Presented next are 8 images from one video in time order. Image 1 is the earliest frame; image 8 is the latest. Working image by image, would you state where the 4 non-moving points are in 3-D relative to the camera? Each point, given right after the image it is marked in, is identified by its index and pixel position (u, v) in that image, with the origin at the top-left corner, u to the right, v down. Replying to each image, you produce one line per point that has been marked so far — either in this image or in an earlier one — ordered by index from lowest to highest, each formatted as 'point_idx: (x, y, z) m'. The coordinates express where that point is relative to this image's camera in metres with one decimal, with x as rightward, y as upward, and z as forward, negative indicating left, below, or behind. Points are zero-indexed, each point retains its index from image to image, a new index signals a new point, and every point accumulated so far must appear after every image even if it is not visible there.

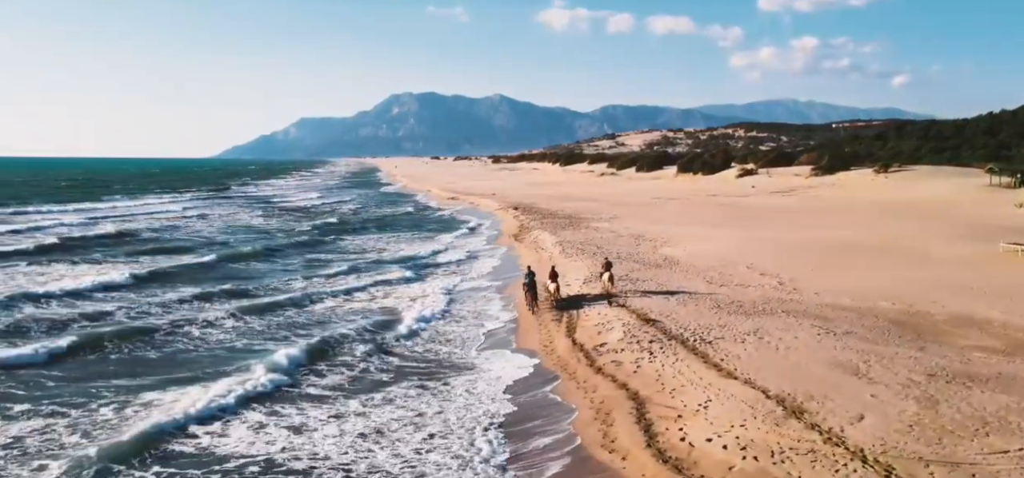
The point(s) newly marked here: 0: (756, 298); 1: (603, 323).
0: (+5.3, -1.3, +17.4) m
1: (+1.6, -1.5, +14.4) m
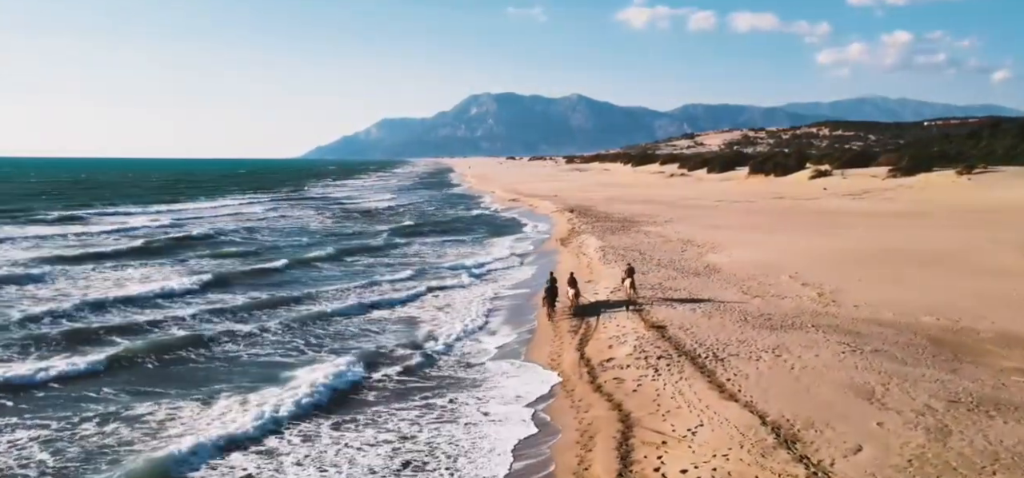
0: (+5.7, -1.5, +16.7) m
1: (+1.8, -1.7, +14.0) m
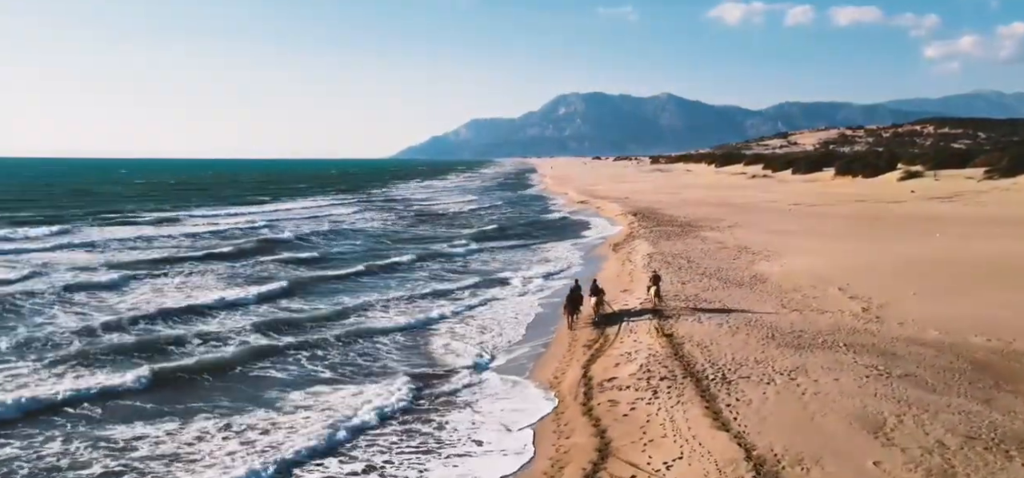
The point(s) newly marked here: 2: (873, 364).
0: (+6.1, -1.7, +15.8) m
1: (+2.0, -1.9, +13.4) m
2: (+5.8, -2.0, +12.9) m
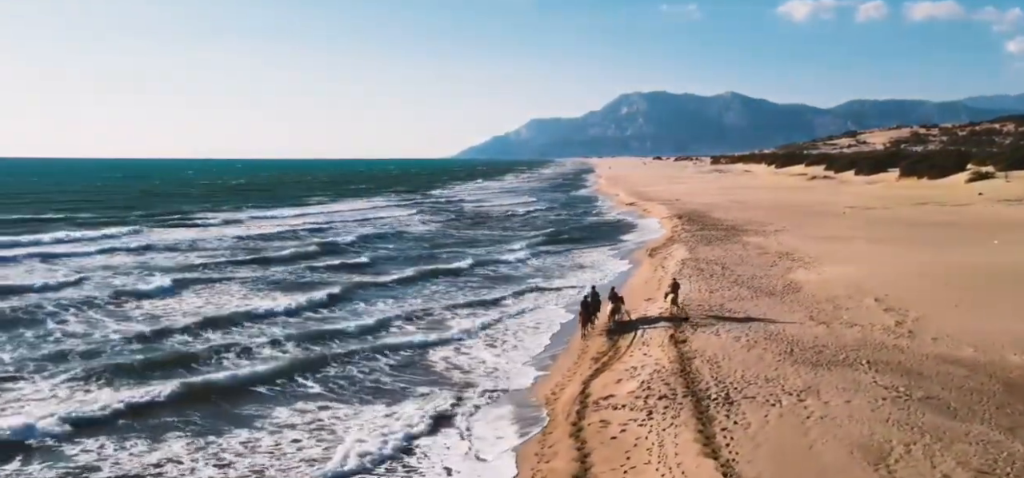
0: (+6.3, -1.9, +15.0) m
1: (+2.0, -2.1, +12.9) m
2: (+5.8, -2.2, +12.1) m
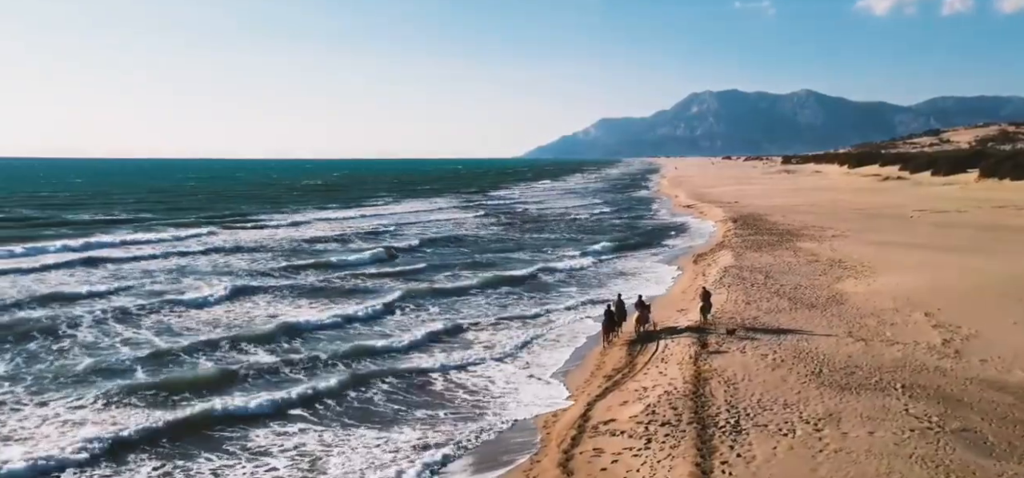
0: (+6.5, -2.2, +14.0) m
1: (+2.0, -2.3, +12.2) m
2: (+5.7, -2.4, +11.1) m
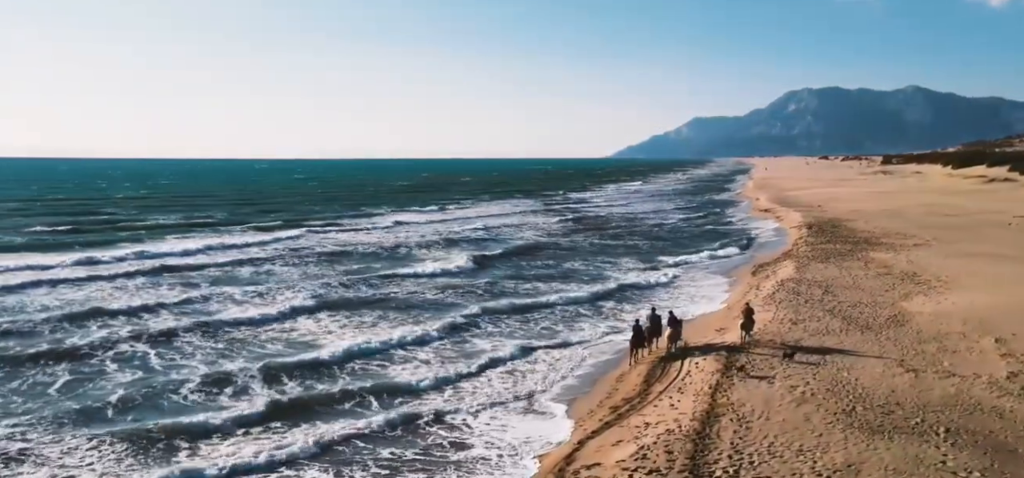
0: (+6.5, -2.5, +12.4) m
1: (+1.9, -2.6, +11.1) m
2: (+5.5, -2.7, +9.7) m
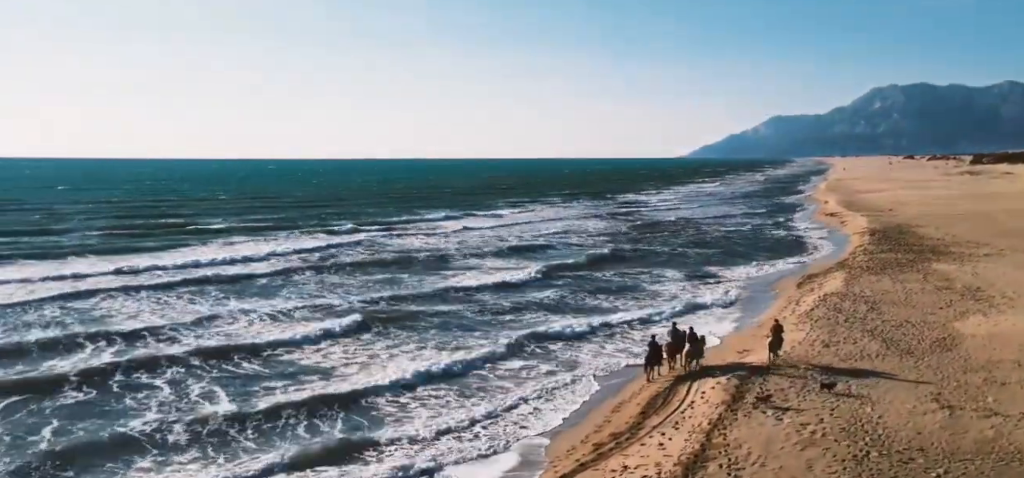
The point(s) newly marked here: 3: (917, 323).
0: (+6.2, -2.8, +10.9) m
1: (+1.4, -2.8, +10.0) m
2: (+4.9, -3.0, +8.2) m
3: (+10.1, -2.1, +20.1) m
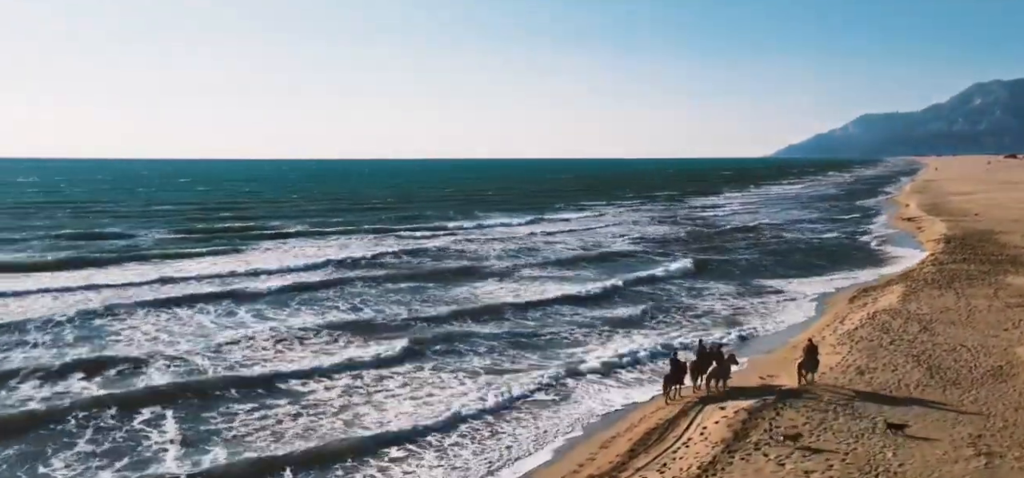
0: (+5.7, -3.1, +9.3) m
1: (+0.9, -3.1, +8.9) m
2: (+4.1, -3.3, +6.8) m
3: (+10.4, -2.4, +18.2) m
